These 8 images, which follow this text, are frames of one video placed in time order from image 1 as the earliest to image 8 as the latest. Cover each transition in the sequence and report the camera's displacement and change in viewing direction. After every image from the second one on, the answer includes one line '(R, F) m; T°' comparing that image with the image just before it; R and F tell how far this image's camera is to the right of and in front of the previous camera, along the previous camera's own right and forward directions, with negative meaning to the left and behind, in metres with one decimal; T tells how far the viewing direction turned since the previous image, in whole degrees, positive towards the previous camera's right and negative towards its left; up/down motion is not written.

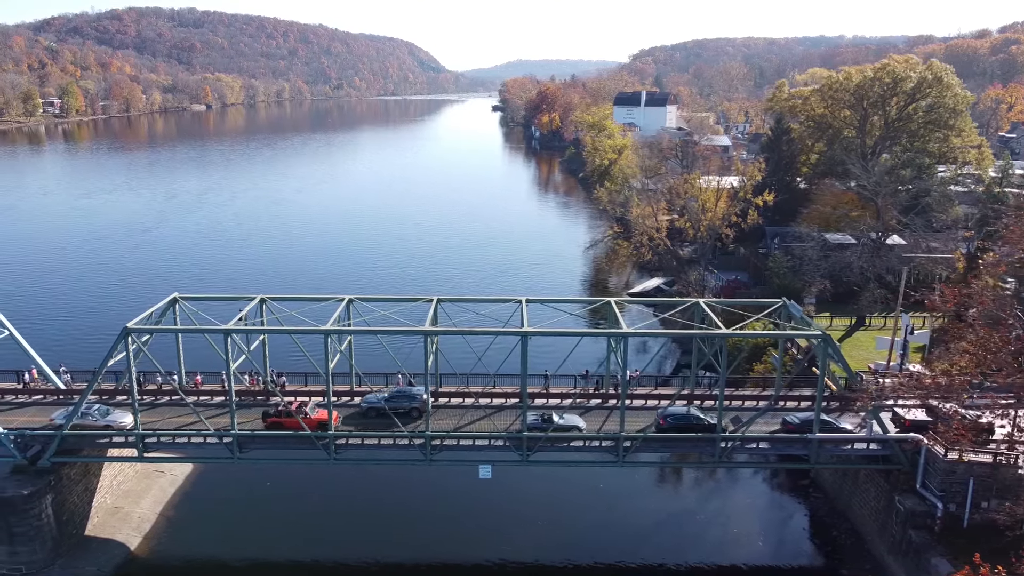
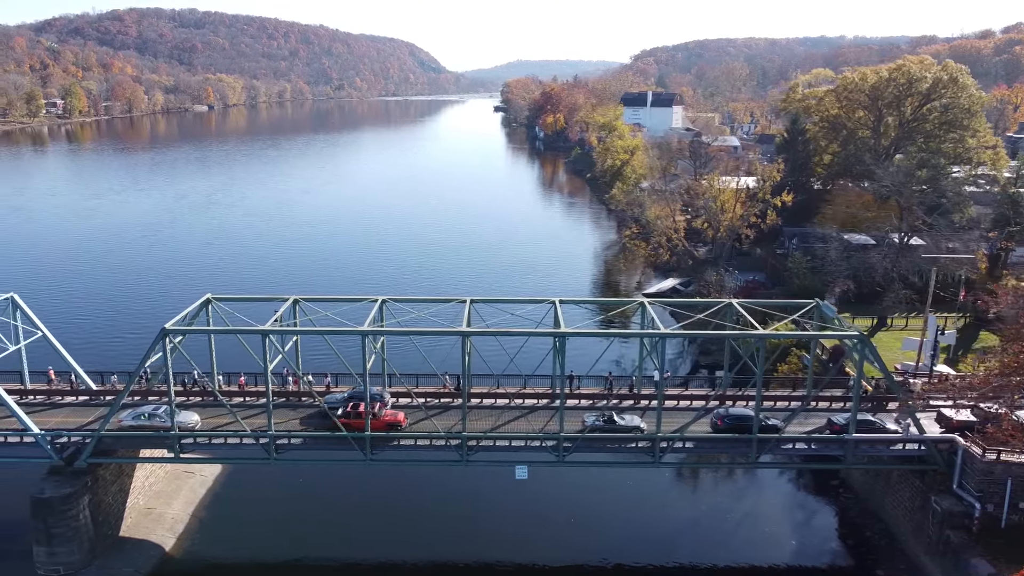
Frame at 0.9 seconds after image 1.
(-0.9, 0.0) m; 0°
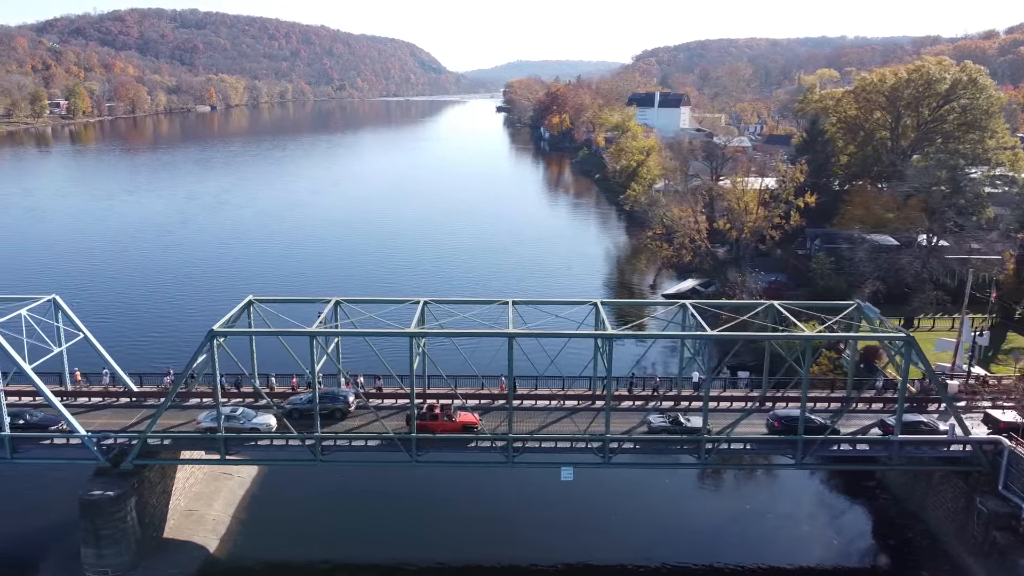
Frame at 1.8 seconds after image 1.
(-1.2, 0.0) m; 0°
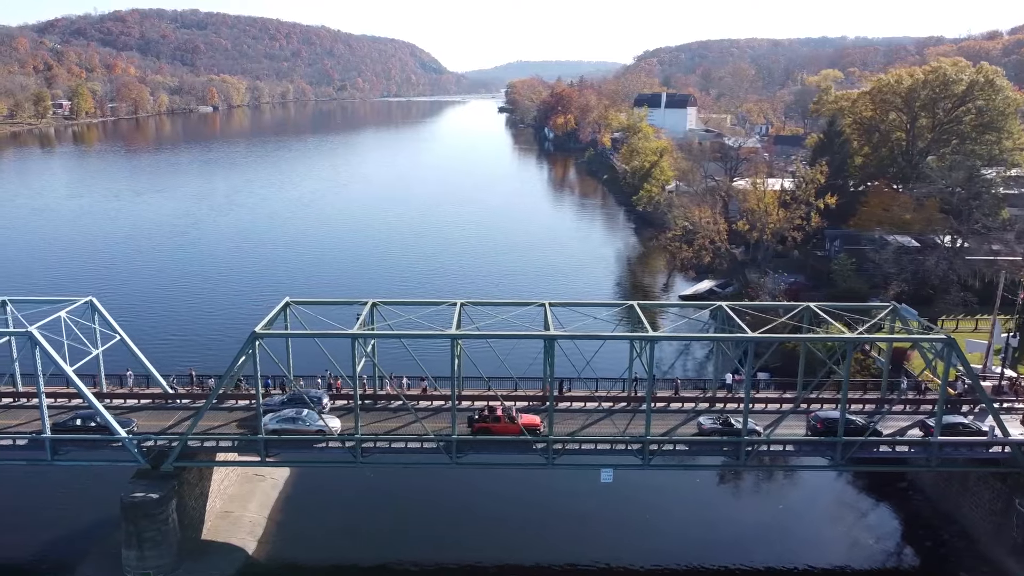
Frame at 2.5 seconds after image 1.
(-1.0, 0.0) m; 0°
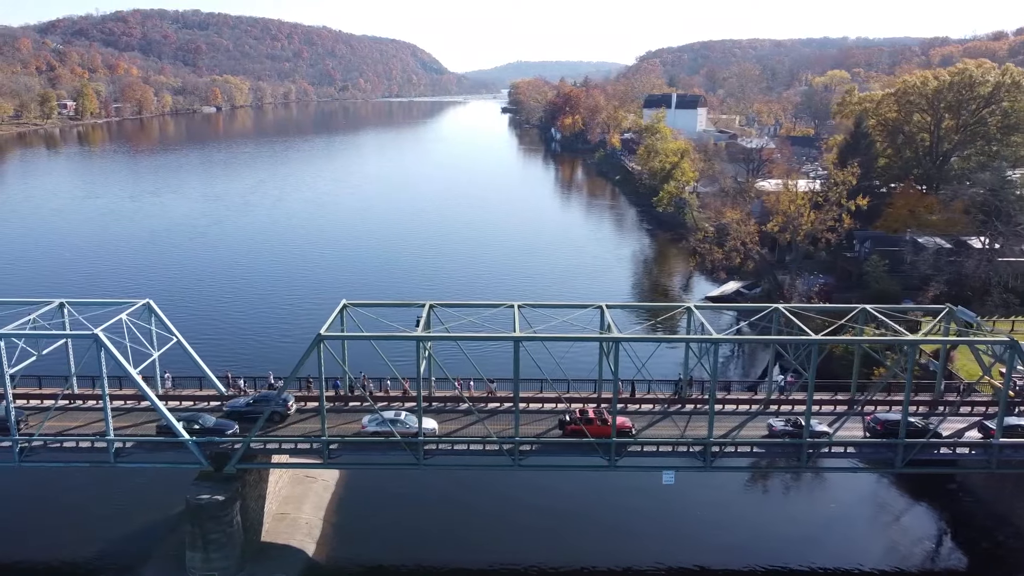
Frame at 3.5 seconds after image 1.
(-1.6, -0.1) m; 0°
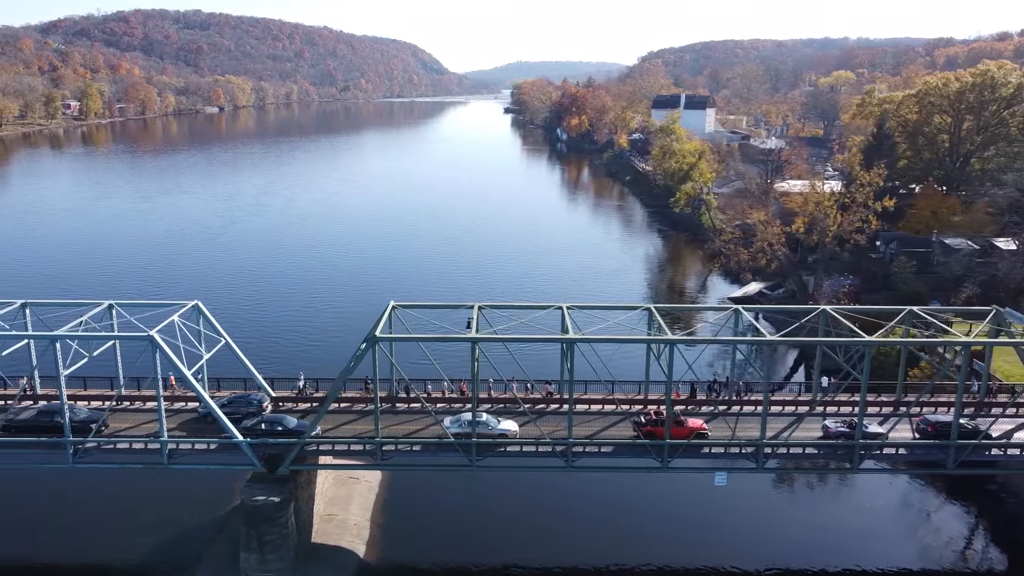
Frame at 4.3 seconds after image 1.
(-1.4, 0.0) m; 0°
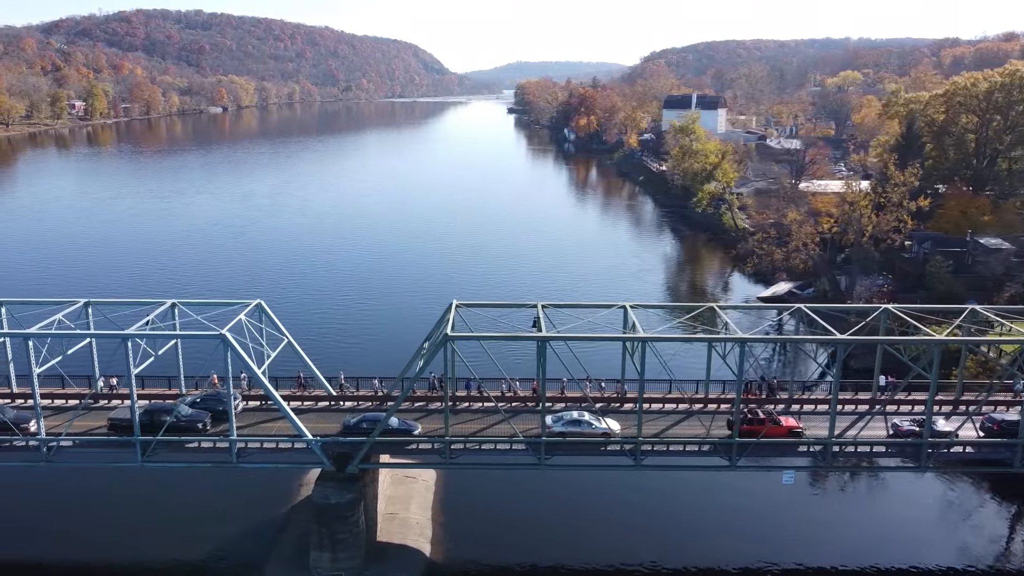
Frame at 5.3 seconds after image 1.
(-1.8, 0.0) m; 0°
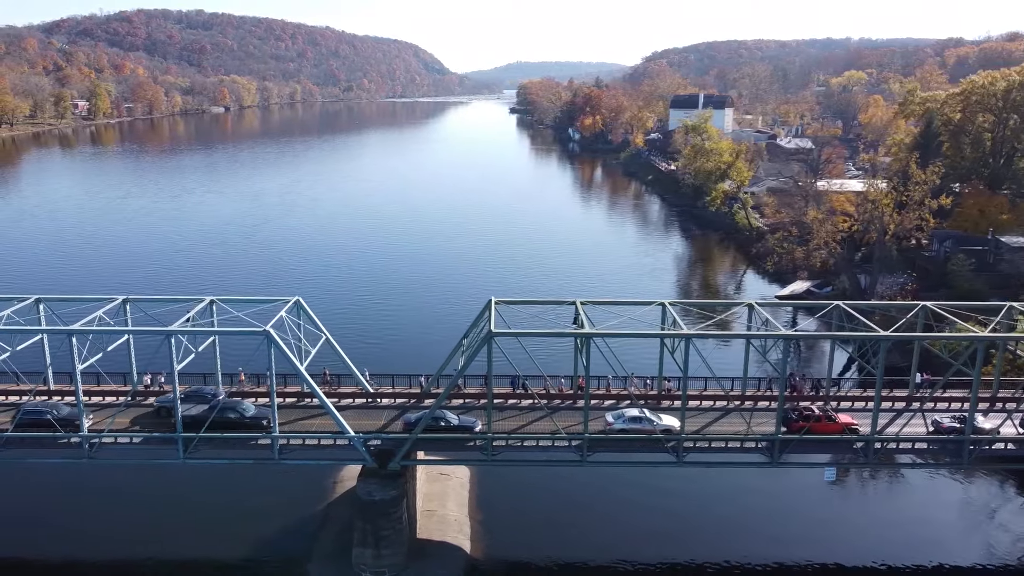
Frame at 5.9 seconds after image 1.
(-1.1, 0.0) m; 0°
